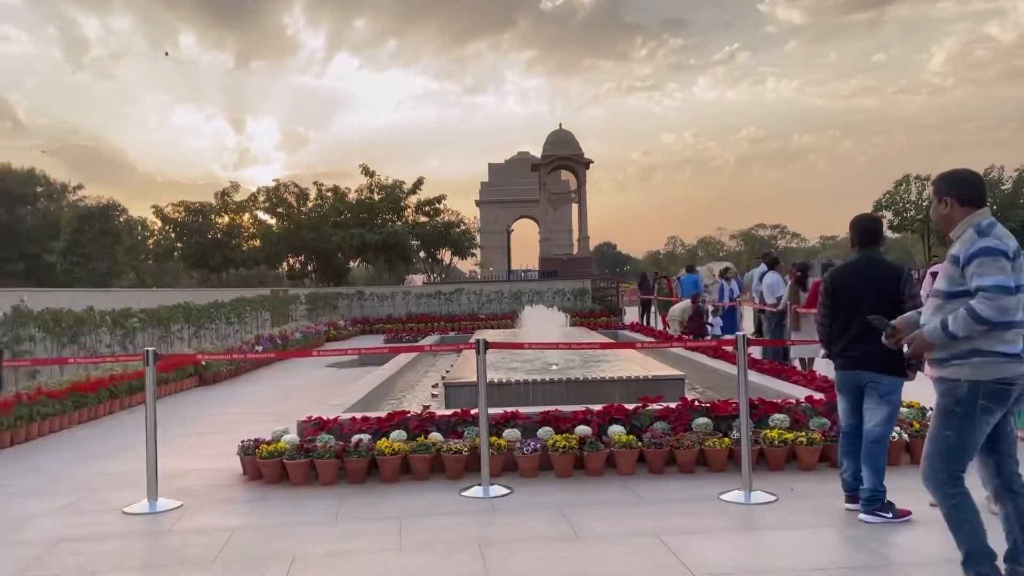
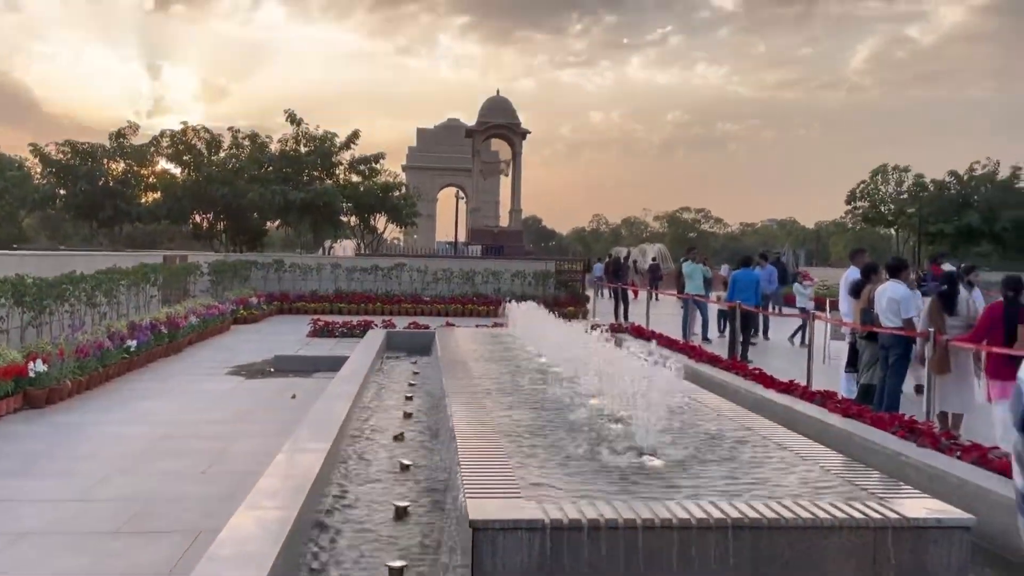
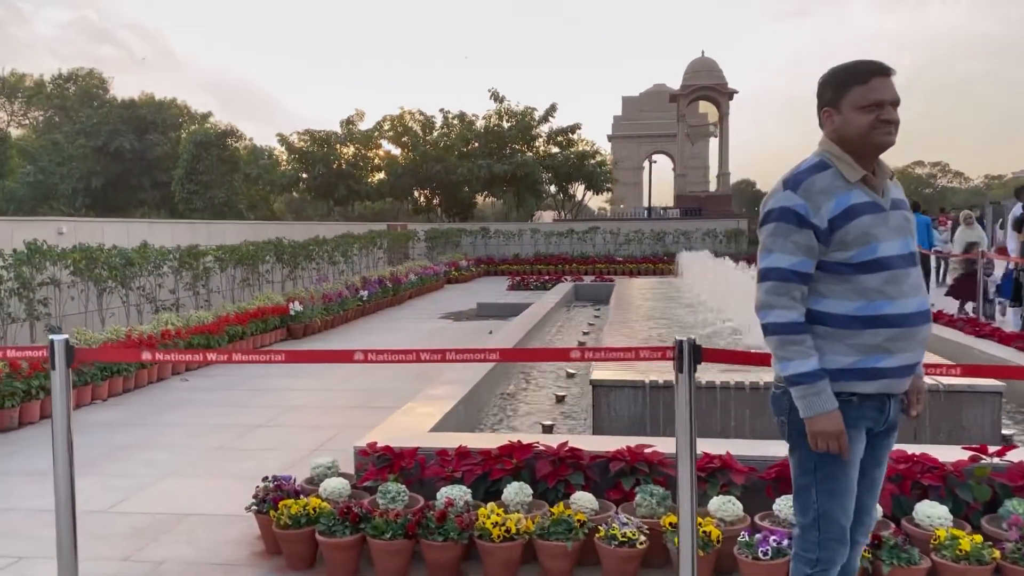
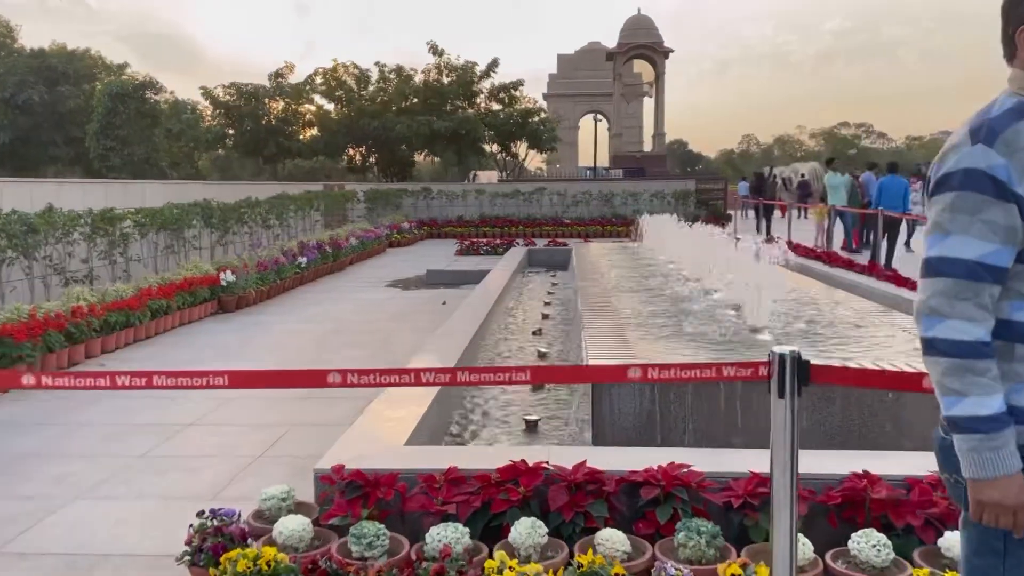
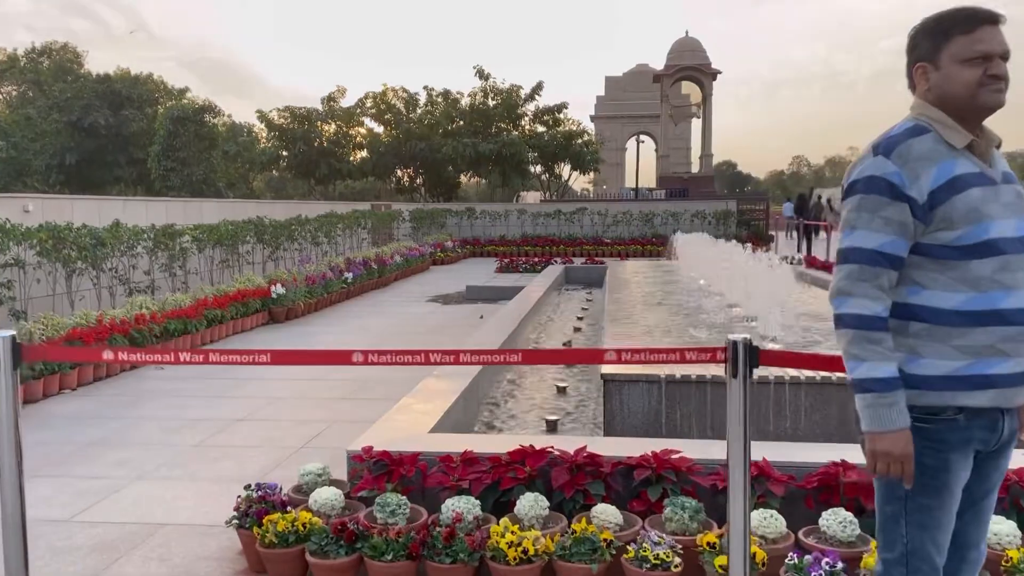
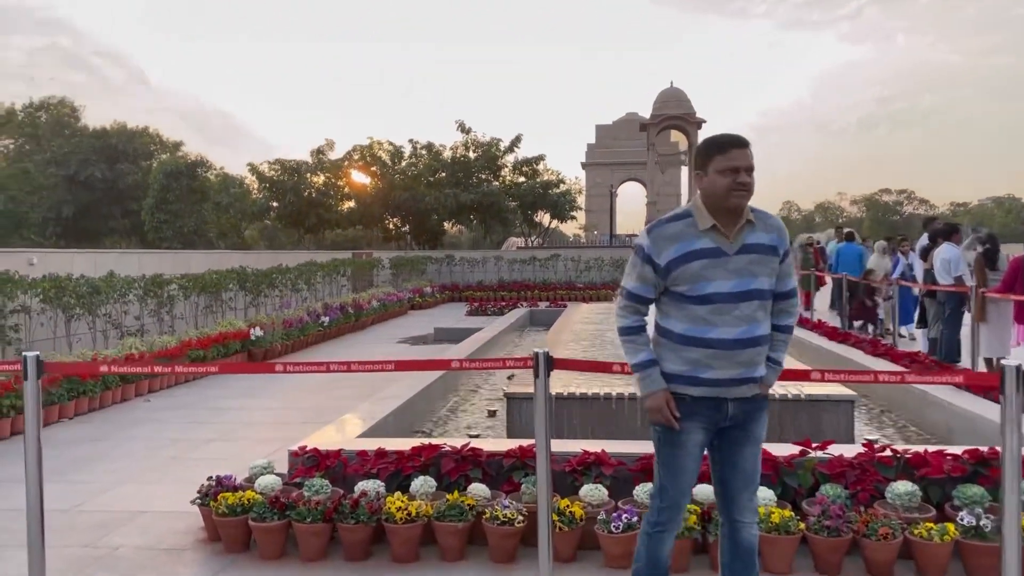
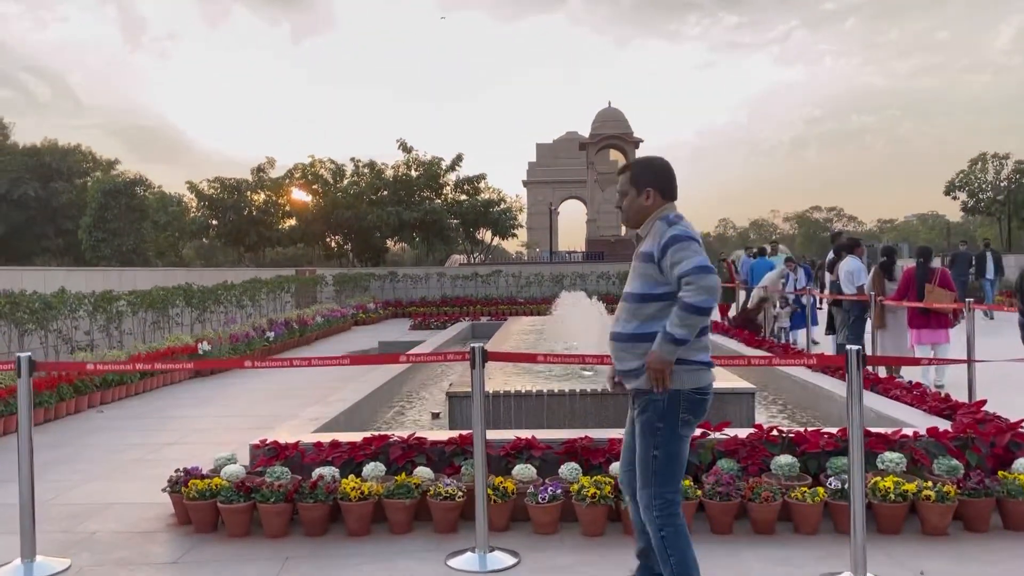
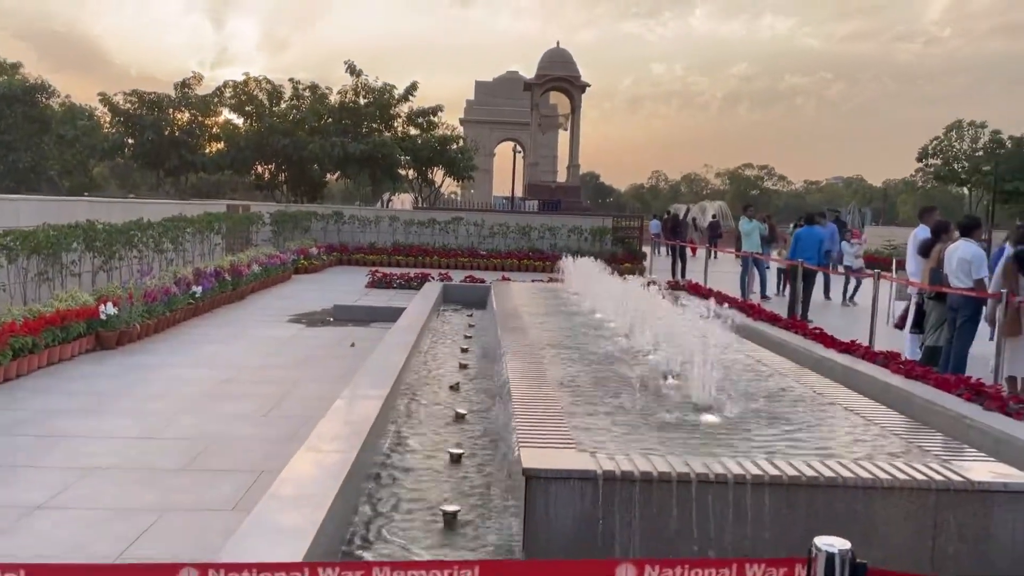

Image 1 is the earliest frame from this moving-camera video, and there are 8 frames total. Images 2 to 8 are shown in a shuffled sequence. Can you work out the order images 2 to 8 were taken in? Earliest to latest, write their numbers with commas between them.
7, 6, 3, 5, 4, 8, 2
